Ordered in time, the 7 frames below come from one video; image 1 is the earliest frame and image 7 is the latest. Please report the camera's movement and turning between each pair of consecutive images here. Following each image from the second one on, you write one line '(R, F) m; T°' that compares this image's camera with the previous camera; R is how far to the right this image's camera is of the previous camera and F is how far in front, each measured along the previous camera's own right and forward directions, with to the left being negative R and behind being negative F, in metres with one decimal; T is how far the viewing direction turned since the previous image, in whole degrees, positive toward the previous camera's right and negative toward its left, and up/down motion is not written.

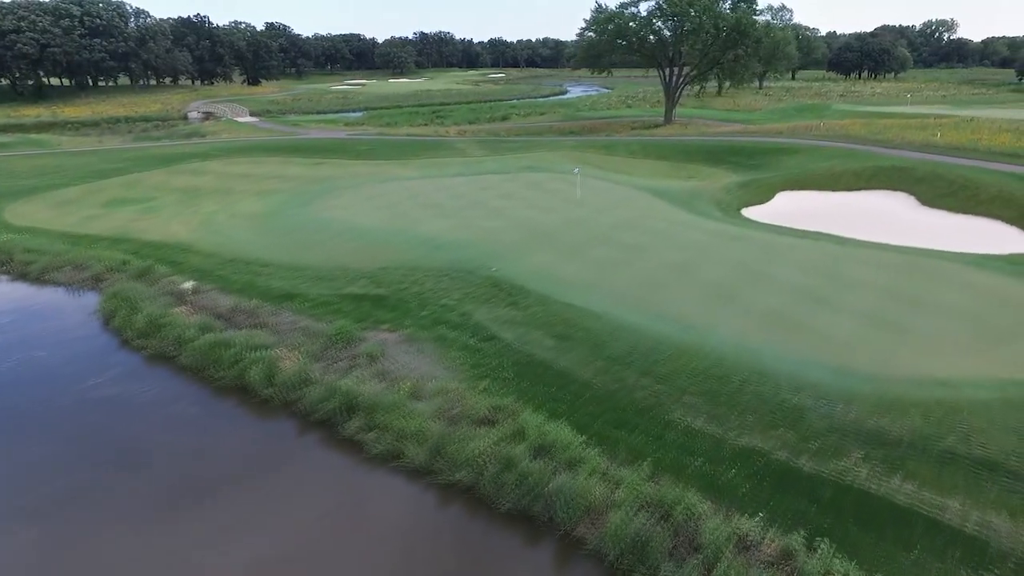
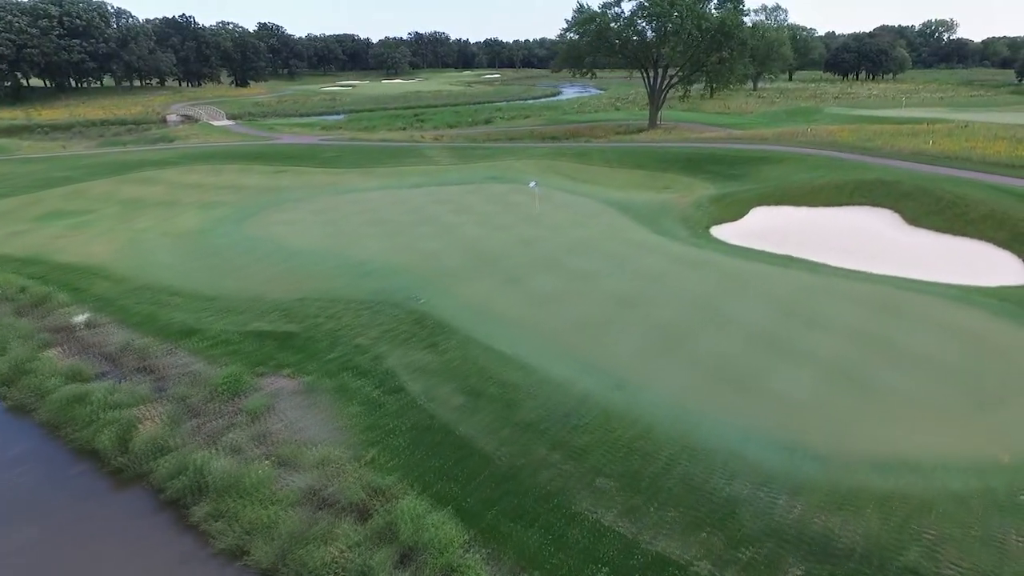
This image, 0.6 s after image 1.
(+2.1, +2.2) m; 0°
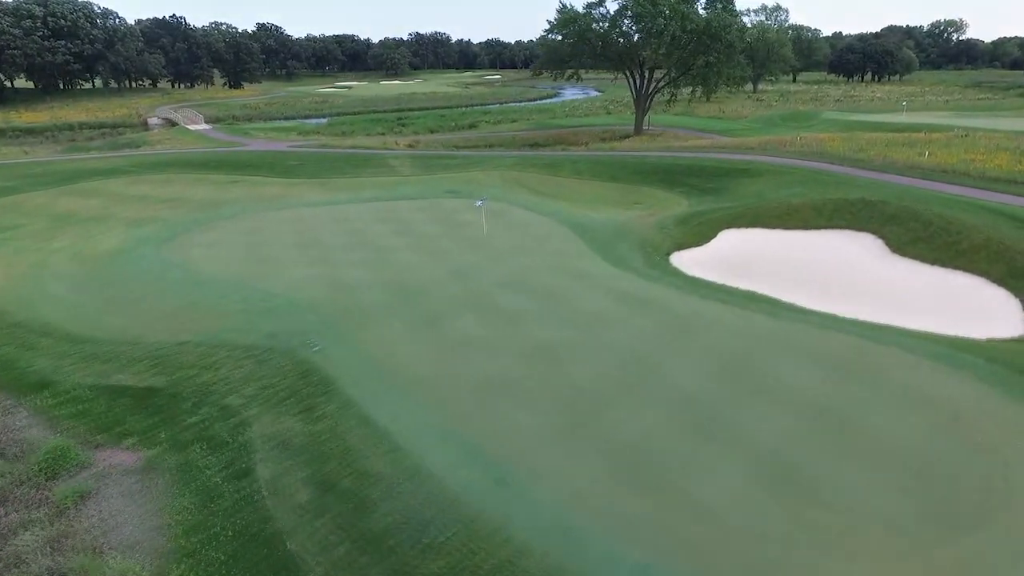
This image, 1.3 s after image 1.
(+2.5, +2.6) m; -1°
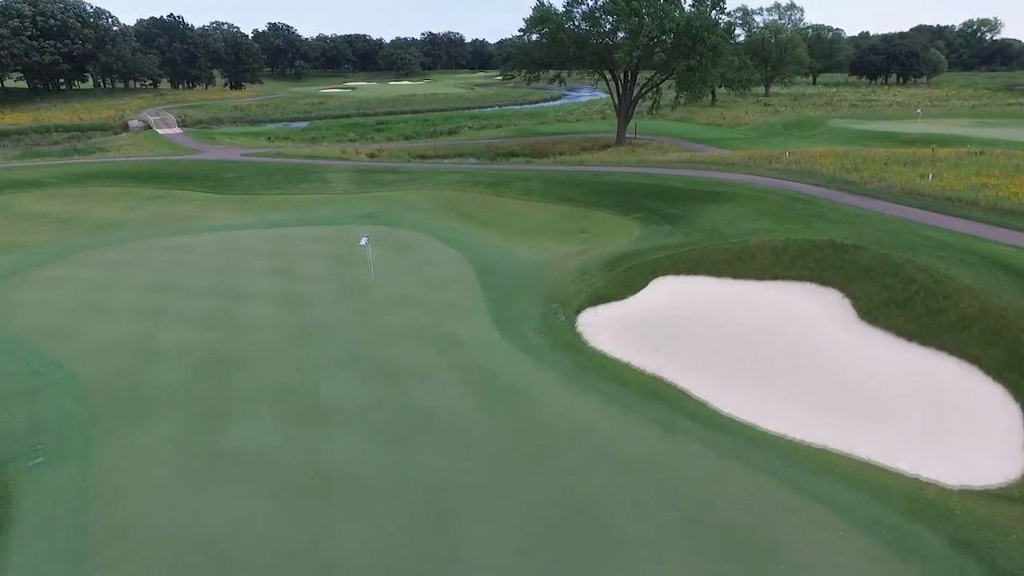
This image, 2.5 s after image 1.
(+4.2, +4.4) m; -2°
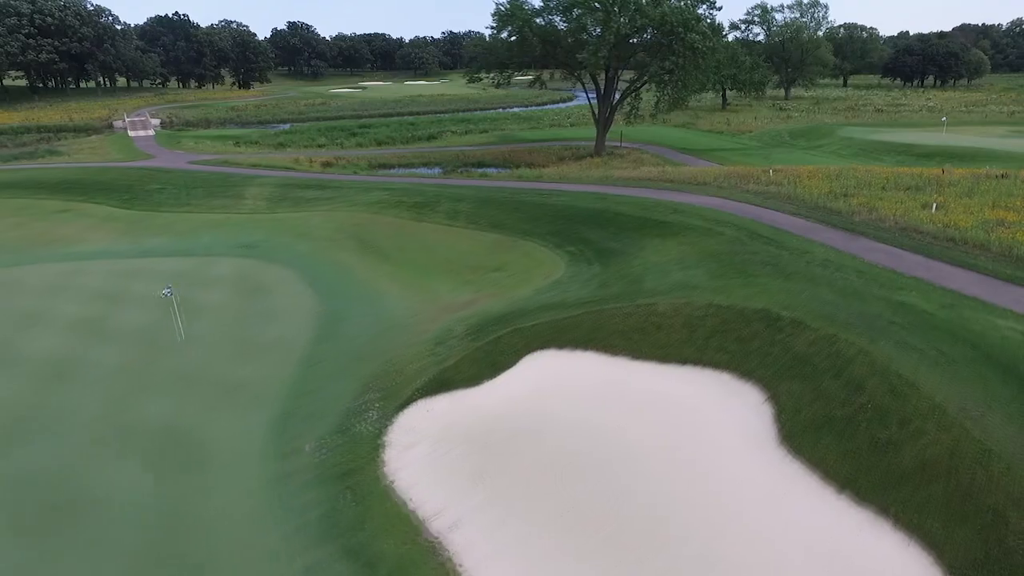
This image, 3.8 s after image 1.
(+4.6, +4.7) m; -3°
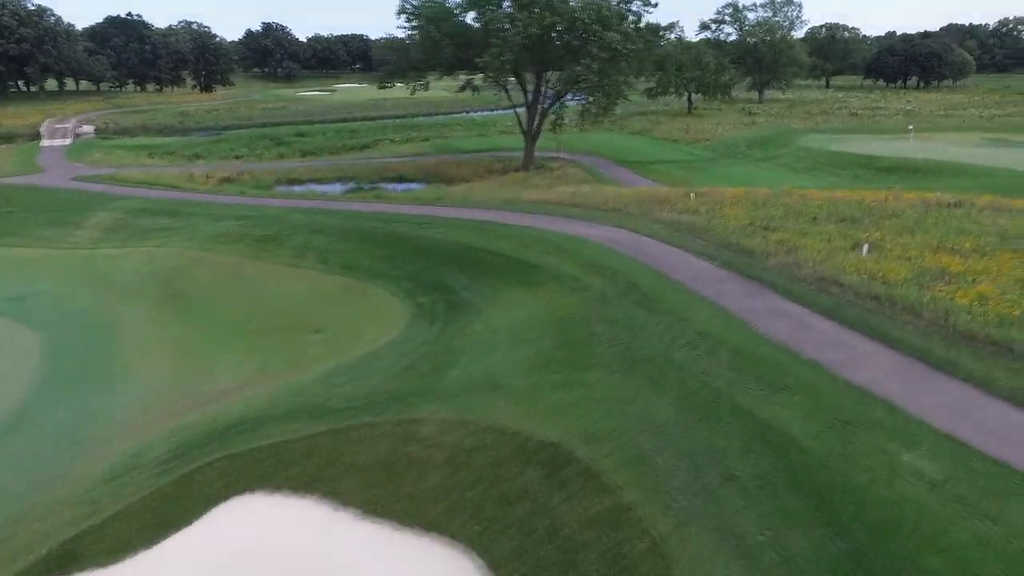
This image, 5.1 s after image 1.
(+4.8, +4.5) m; 0°
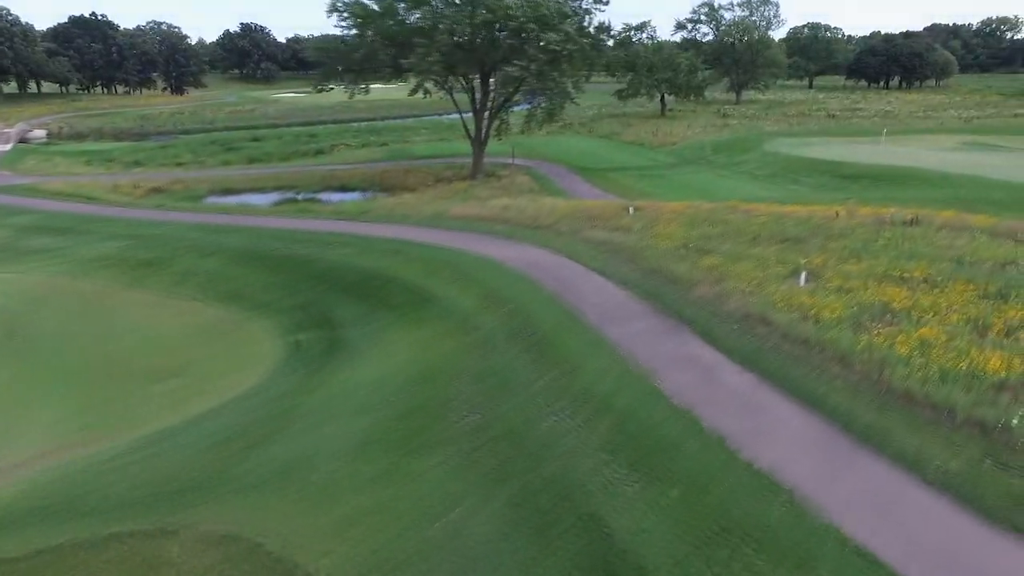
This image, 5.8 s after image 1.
(+2.6, +2.3) m; +1°
